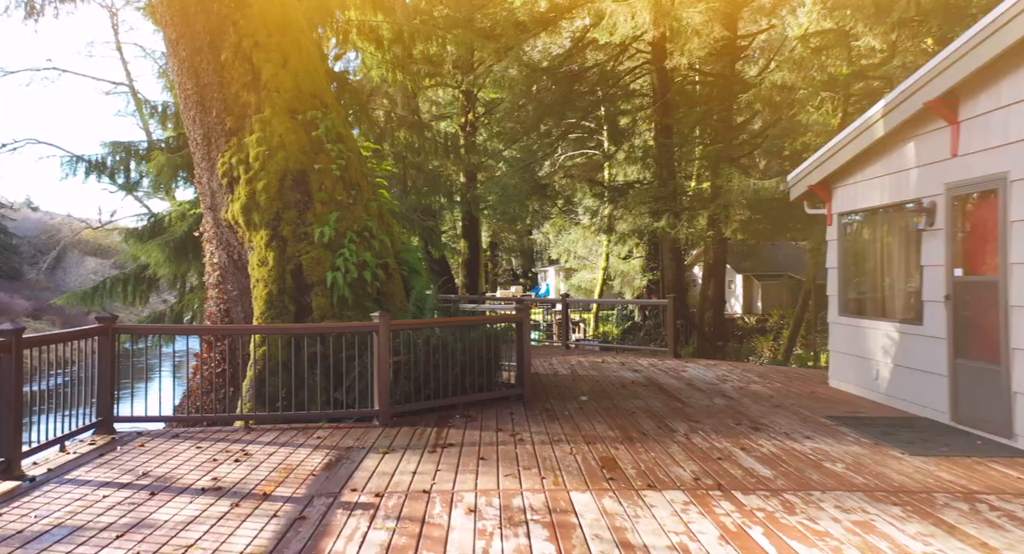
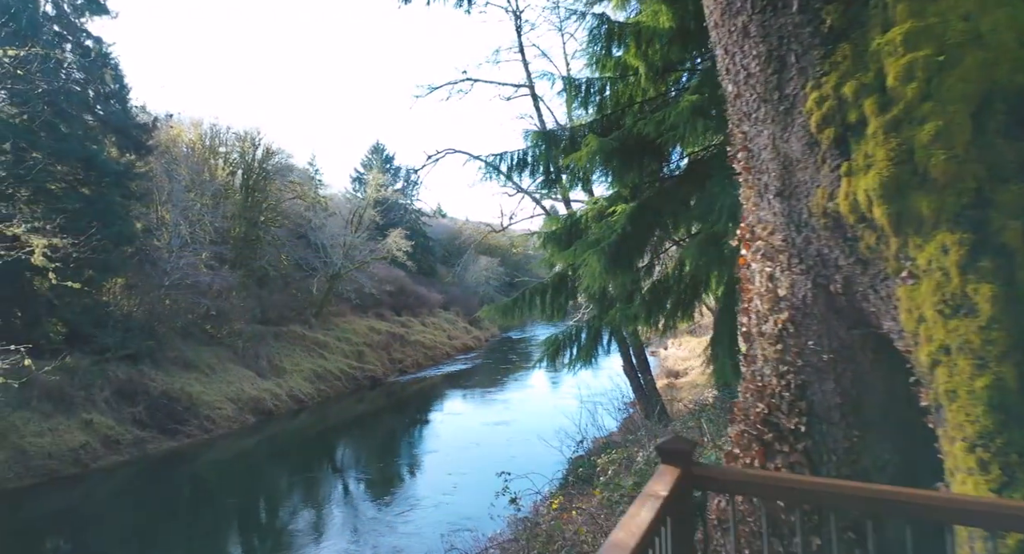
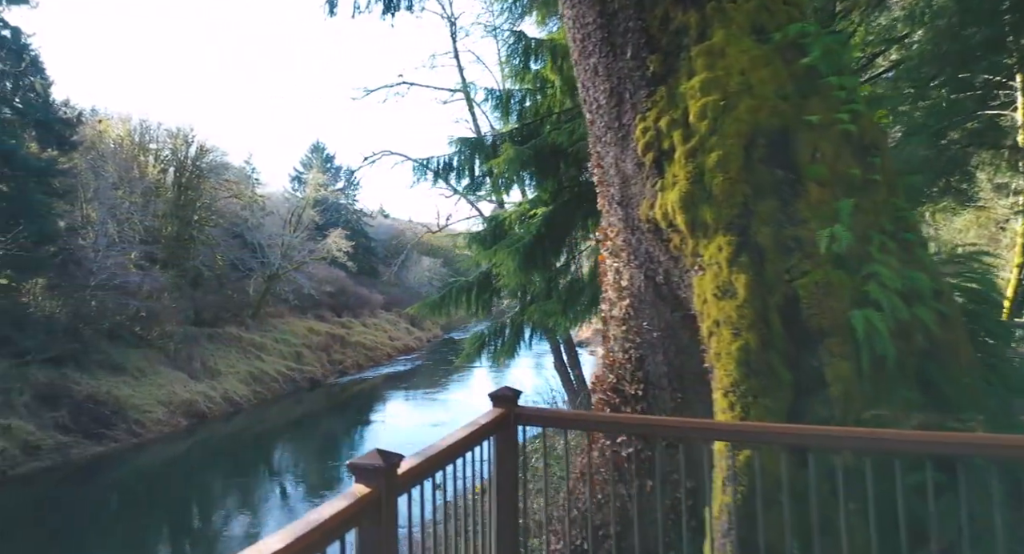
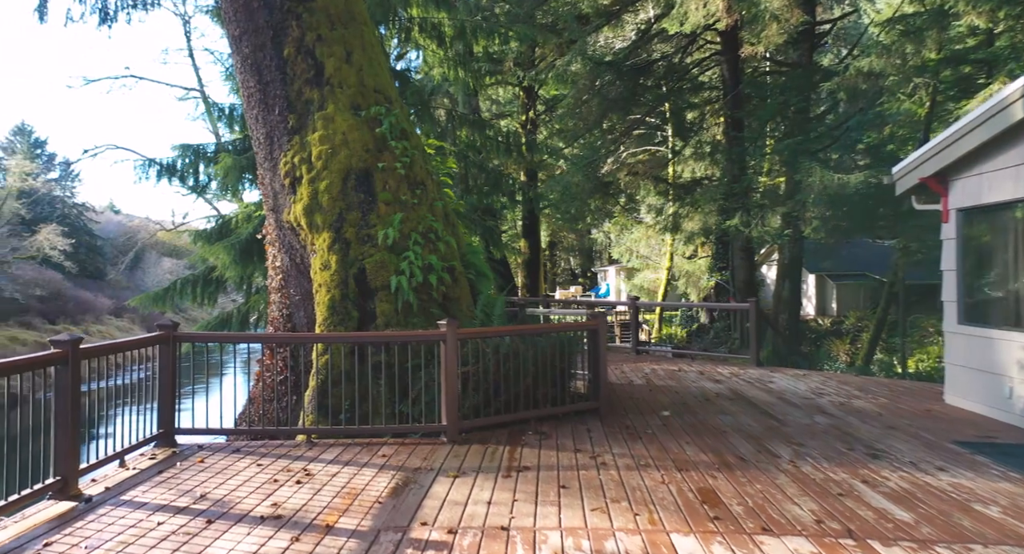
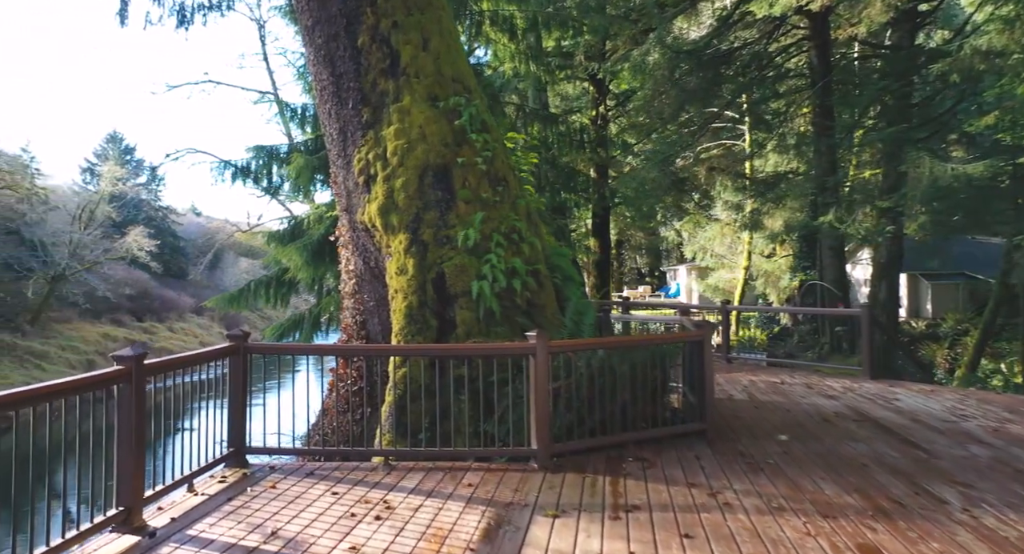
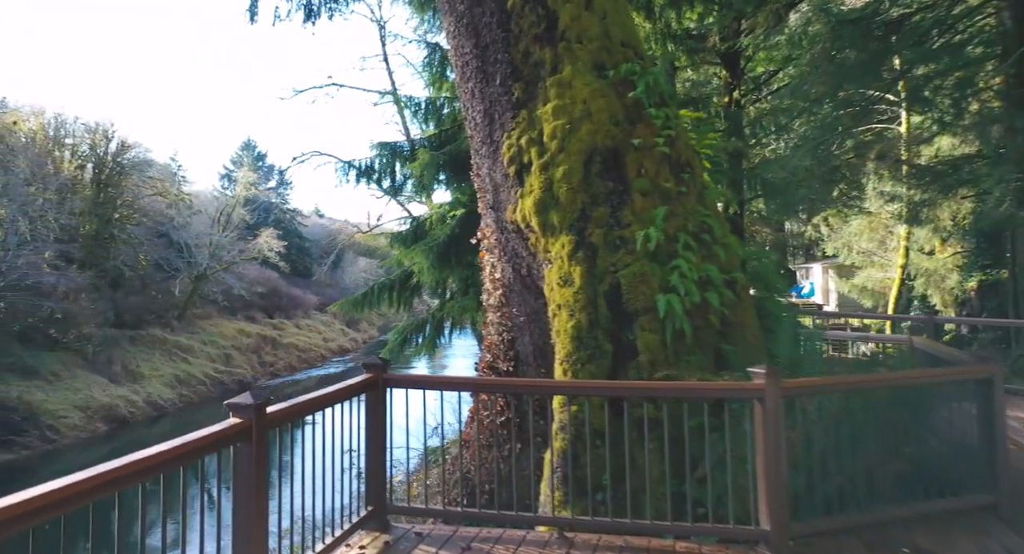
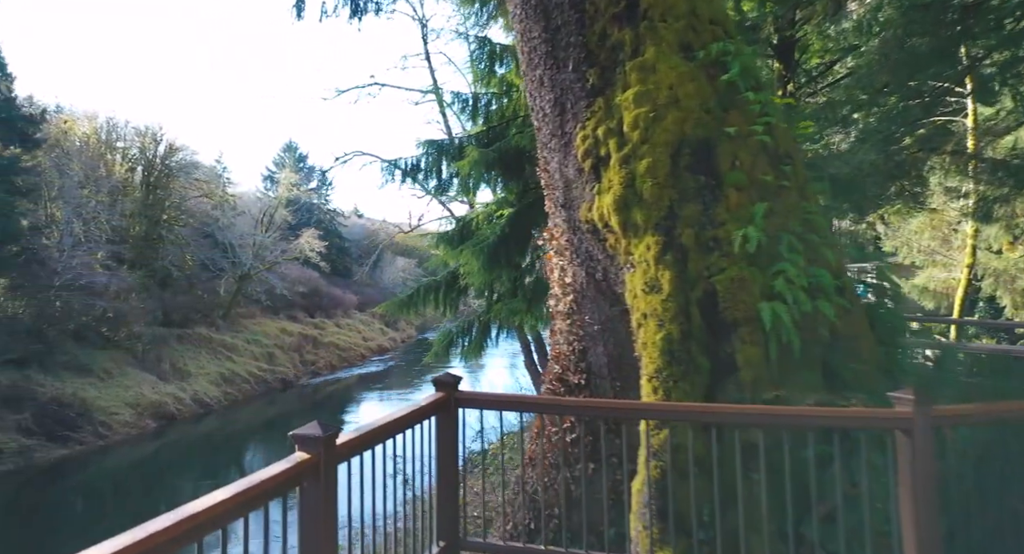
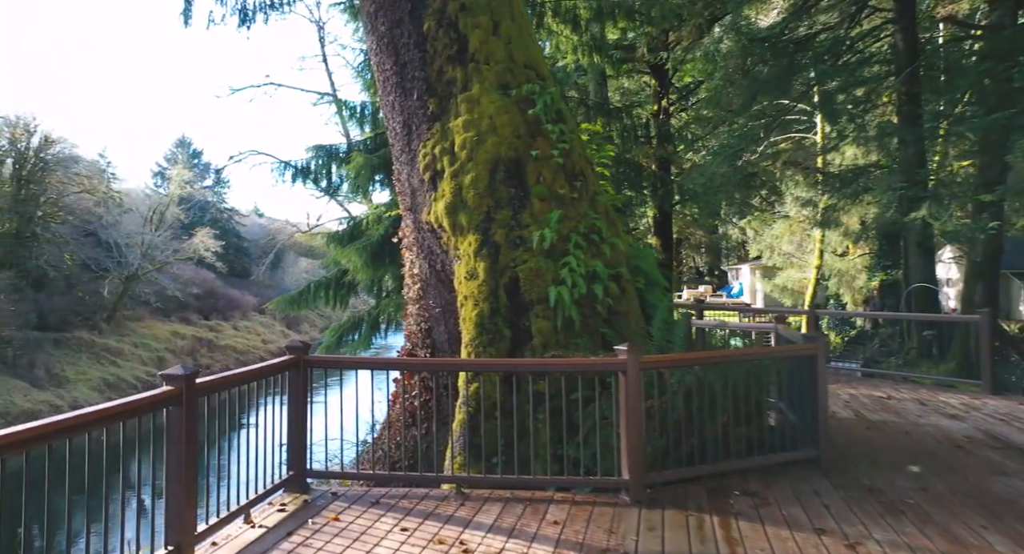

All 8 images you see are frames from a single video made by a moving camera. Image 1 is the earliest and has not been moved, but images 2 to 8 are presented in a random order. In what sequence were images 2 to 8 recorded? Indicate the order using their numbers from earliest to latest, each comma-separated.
4, 5, 8, 6, 7, 3, 2
